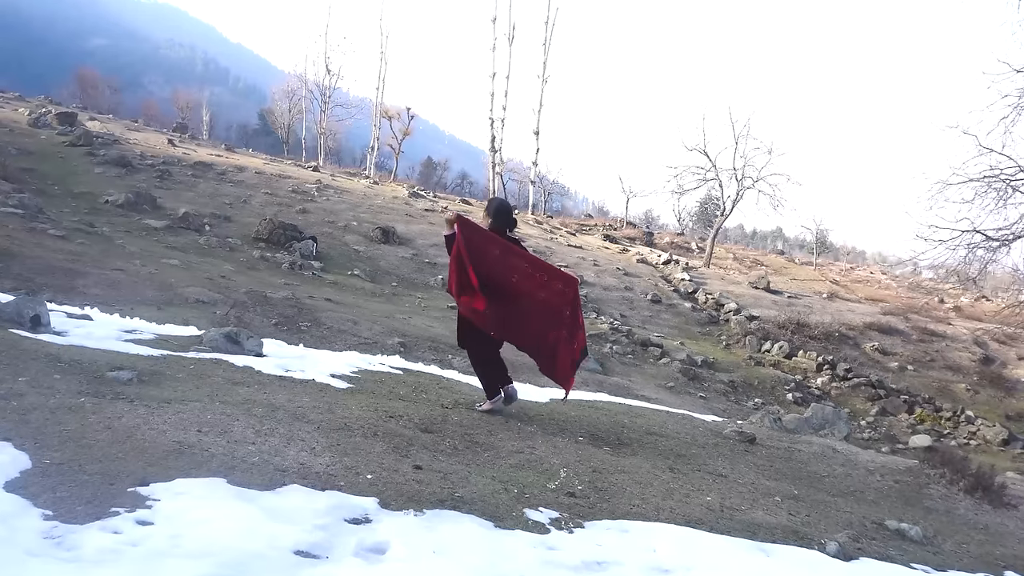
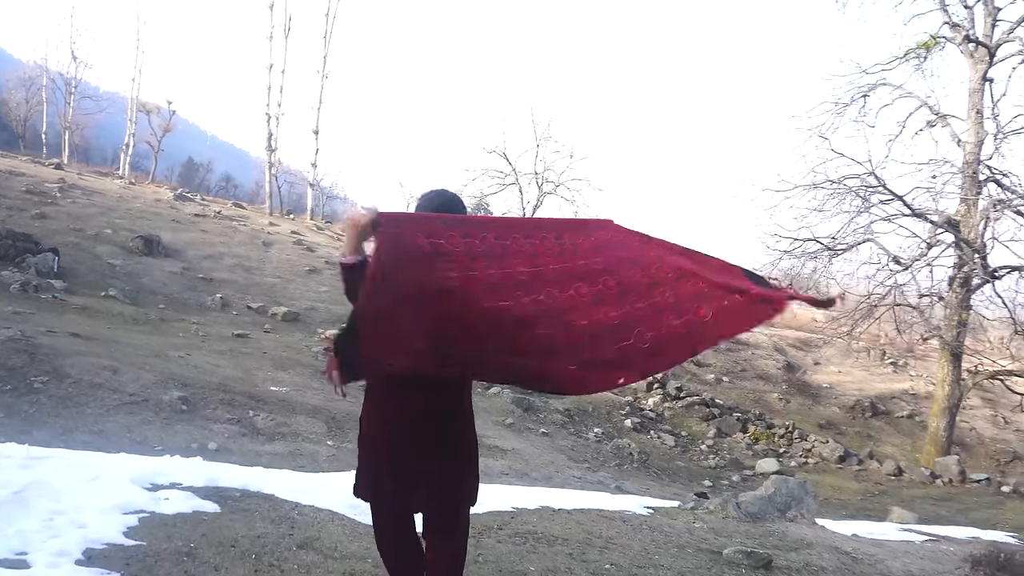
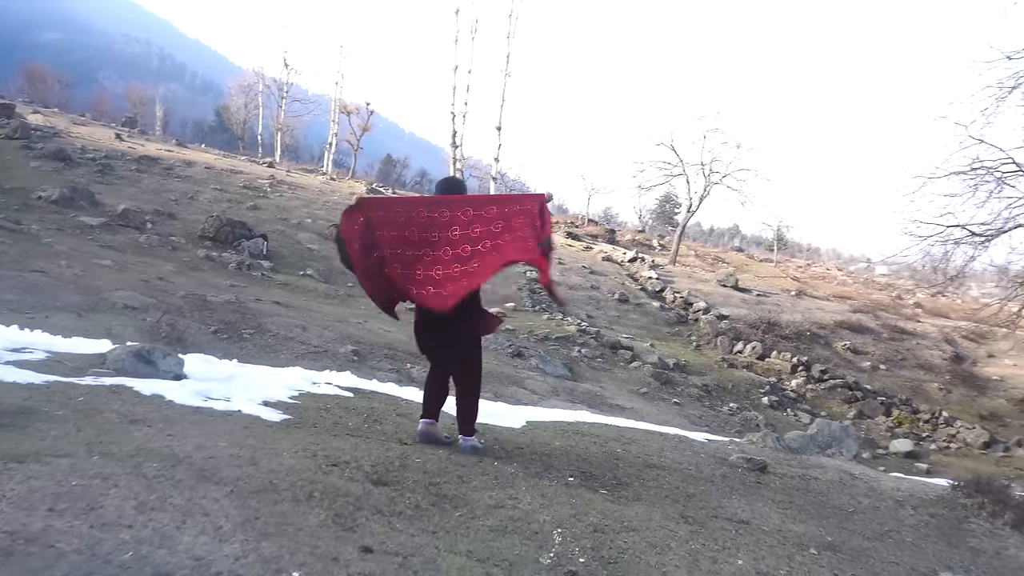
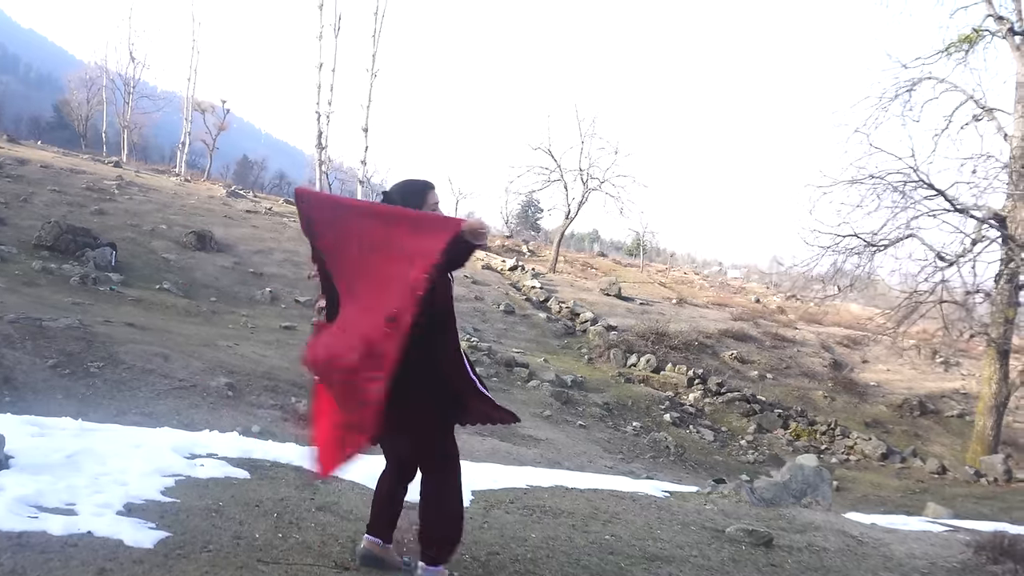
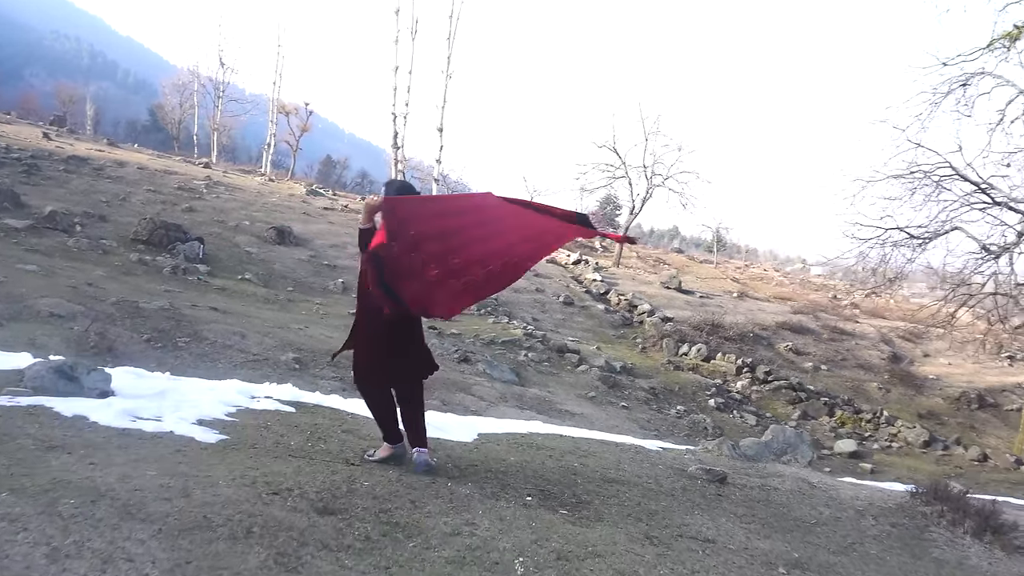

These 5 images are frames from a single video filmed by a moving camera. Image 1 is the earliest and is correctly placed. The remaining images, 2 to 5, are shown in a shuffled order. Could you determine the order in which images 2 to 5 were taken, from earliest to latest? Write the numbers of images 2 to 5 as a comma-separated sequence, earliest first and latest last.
3, 5, 4, 2
